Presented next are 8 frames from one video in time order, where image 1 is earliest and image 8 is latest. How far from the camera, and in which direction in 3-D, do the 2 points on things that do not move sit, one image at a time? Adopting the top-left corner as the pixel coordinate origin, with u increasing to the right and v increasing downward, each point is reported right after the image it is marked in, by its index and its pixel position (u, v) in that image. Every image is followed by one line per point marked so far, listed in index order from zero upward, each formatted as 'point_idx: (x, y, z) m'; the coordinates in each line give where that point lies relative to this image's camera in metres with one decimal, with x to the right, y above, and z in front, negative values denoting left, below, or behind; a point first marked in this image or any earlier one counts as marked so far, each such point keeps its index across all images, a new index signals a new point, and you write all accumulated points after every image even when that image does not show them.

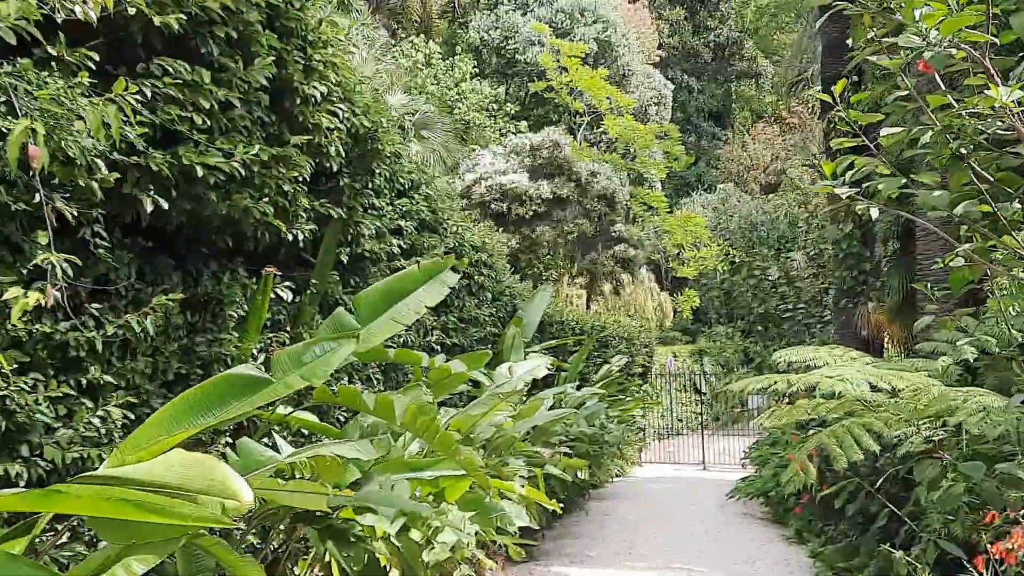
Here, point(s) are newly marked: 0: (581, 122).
0: (+1.2, +2.8, +12.6) m
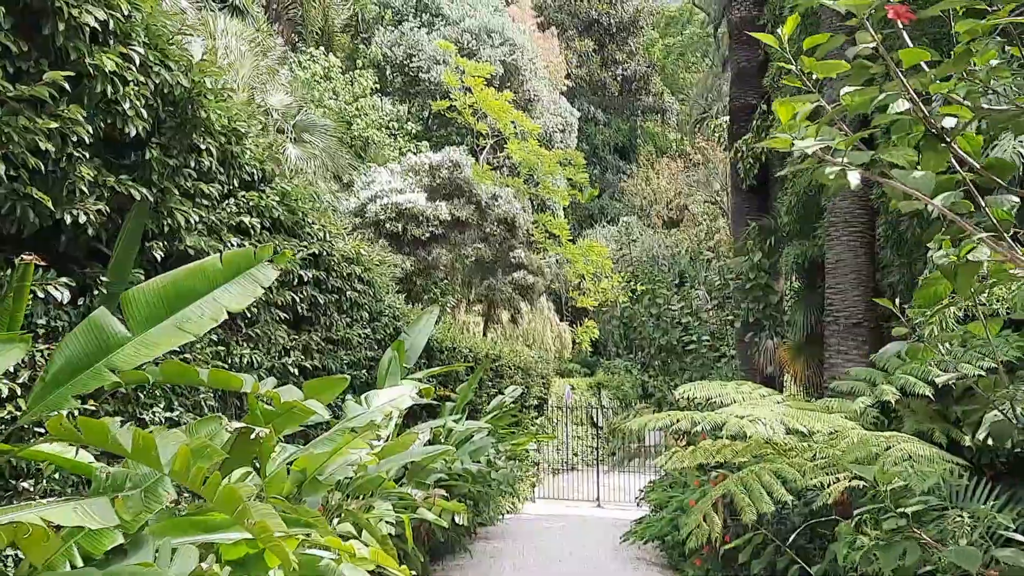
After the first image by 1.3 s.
0: (-0.4, +2.4, +12.3) m
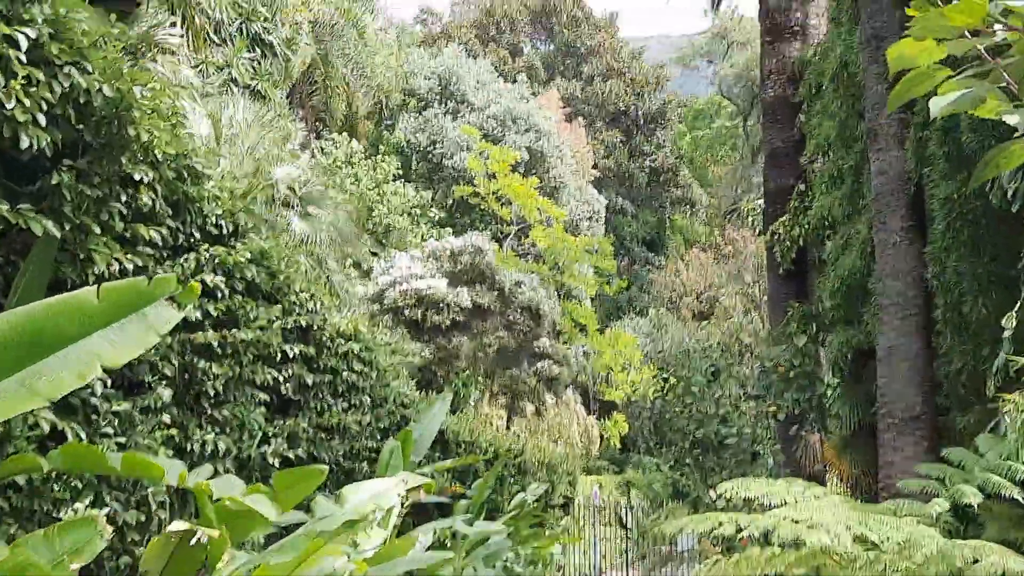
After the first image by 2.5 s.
0: (0.0, +0.9, +12.2) m
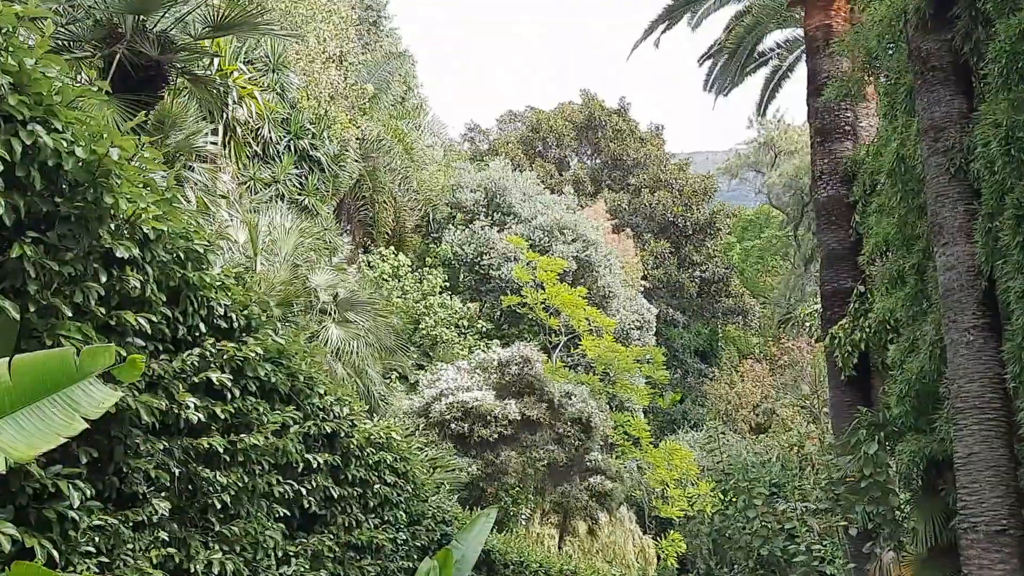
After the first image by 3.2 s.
0: (+0.8, -0.9, +12.0) m
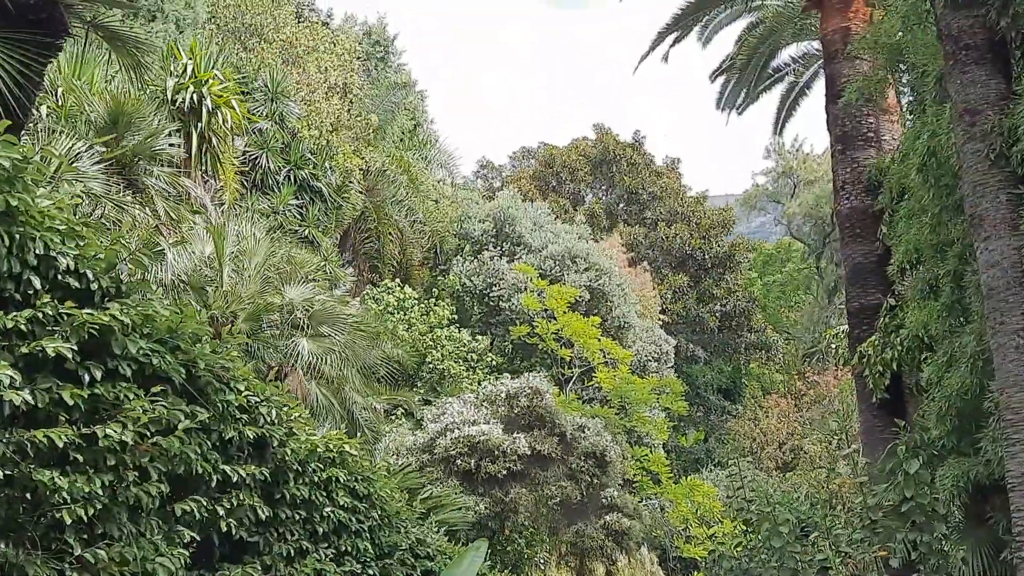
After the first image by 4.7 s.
0: (+0.9, -1.4, +11.5) m
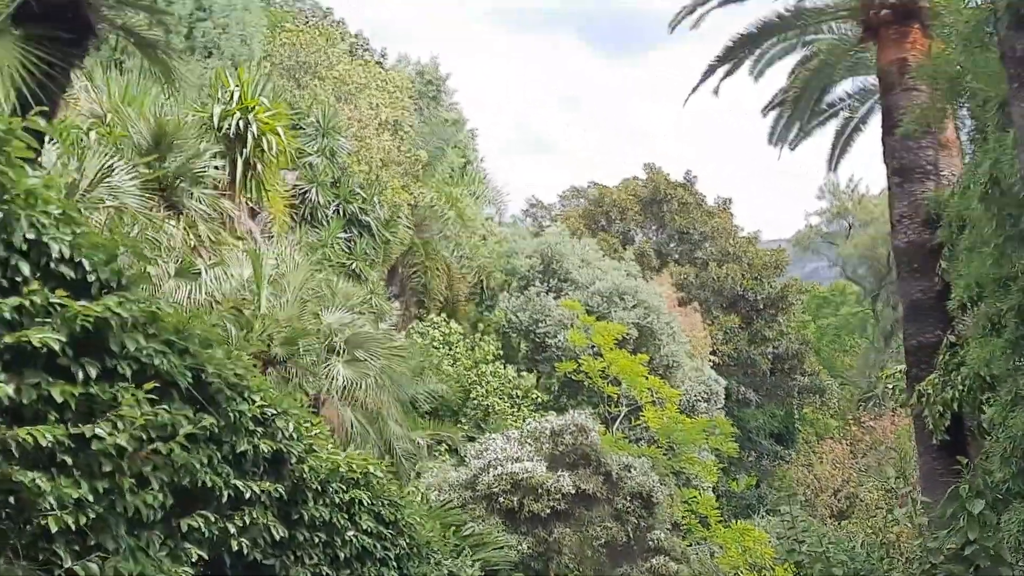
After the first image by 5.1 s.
0: (+1.6, -1.9, +11.2) m
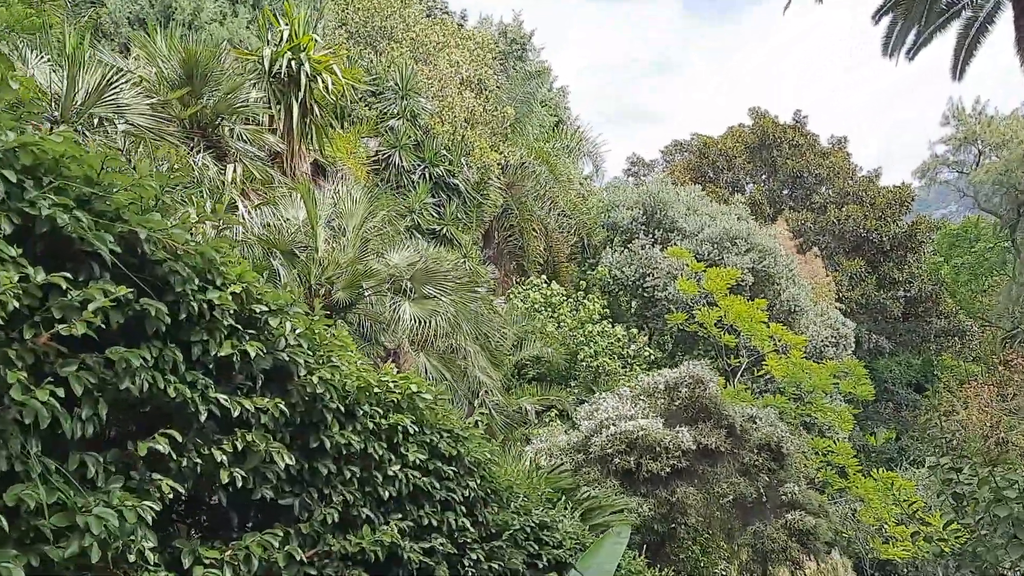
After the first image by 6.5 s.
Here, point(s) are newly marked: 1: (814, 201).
0: (+3.2, -1.1, +10.4) m
1: (+6.7, +2.1, +16.4) m
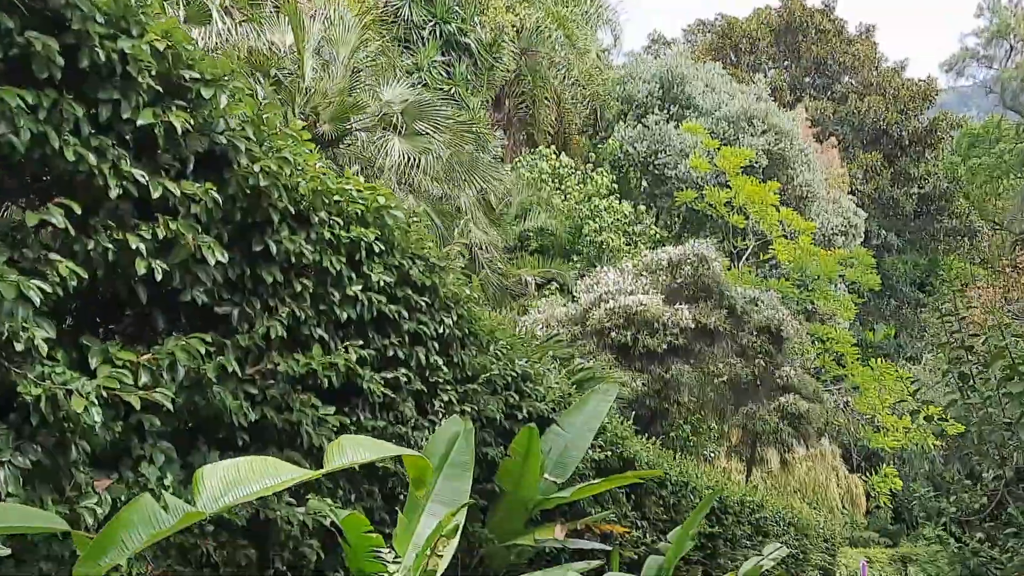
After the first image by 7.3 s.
0: (+3.2, +0.5, +10.1) m
1: (+6.9, +4.5, +15.6) m
